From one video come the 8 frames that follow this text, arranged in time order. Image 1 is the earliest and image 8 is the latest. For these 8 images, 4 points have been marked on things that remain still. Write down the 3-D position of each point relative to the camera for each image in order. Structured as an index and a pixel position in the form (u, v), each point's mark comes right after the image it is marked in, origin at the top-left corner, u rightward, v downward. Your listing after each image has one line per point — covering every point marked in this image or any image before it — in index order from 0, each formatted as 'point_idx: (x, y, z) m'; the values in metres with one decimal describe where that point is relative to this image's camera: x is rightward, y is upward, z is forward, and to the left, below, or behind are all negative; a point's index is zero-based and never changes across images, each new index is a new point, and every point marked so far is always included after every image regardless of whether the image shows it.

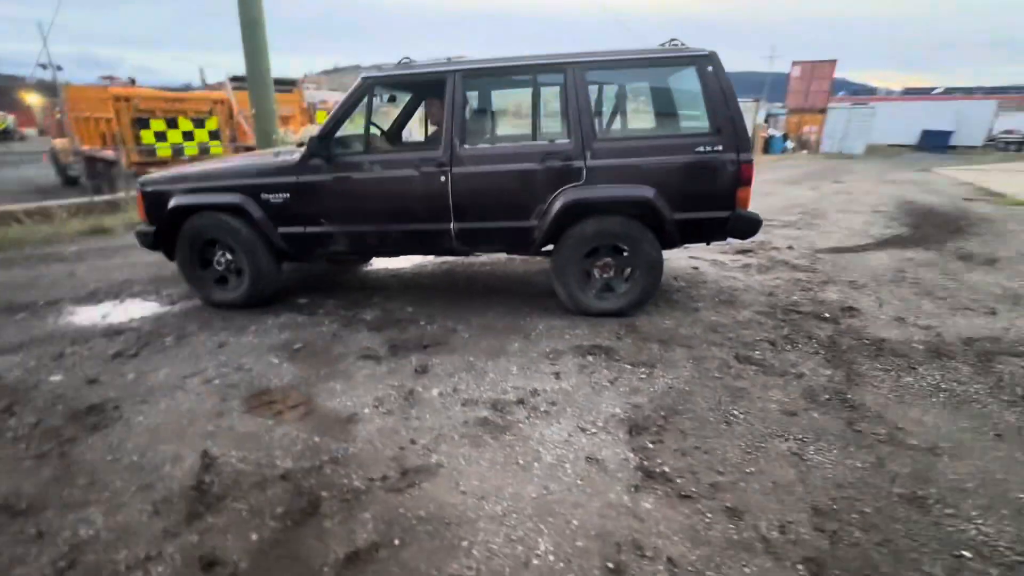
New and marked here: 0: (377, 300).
0: (-1.4, -0.1, +4.8) m
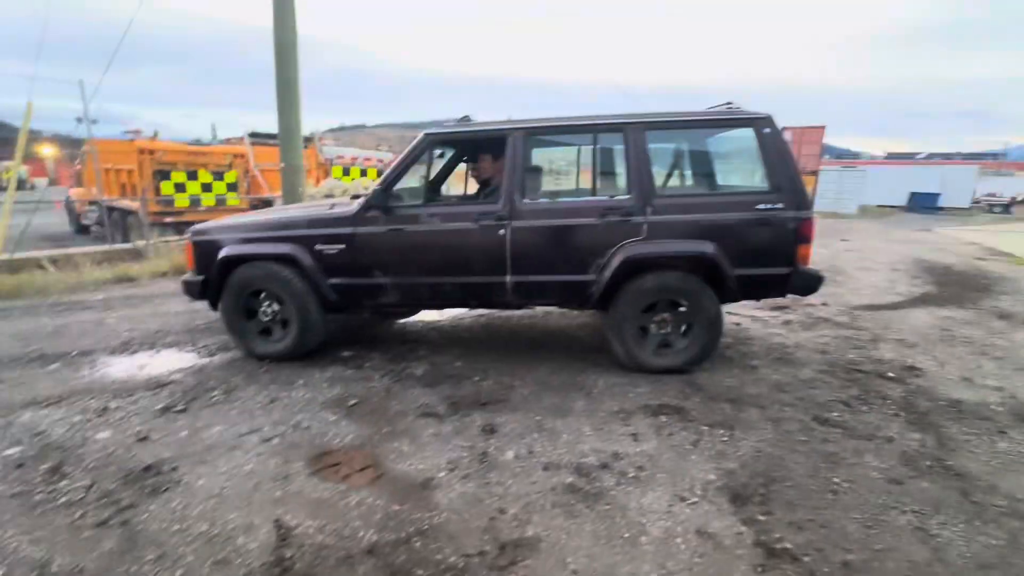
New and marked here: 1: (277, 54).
0: (-0.9, -0.7, +4.6) m
1: (-4.9, +4.8, +9.6) m
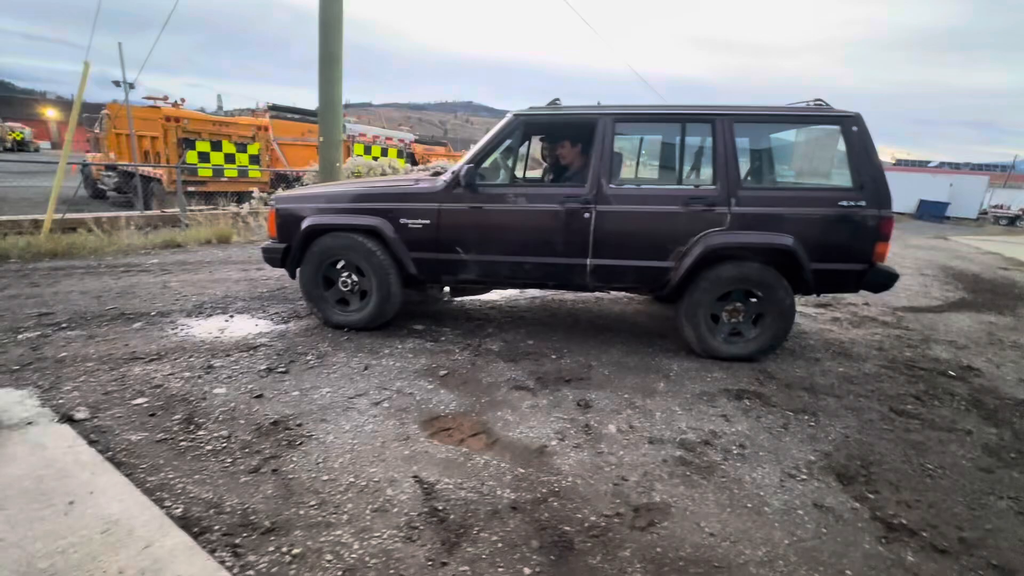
0: (-0.2, -0.4, +4.7) m
1: (-3.9, +5.4, +9.6) m
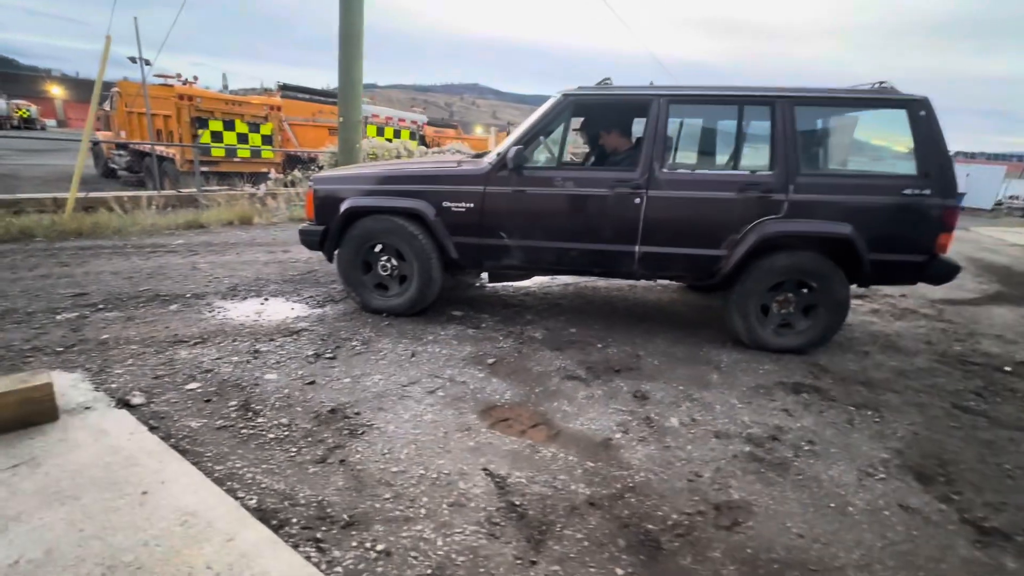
0: (+0.2, -0.3, +4.6) m
1: (-3.4, +5.7, +9.3) m
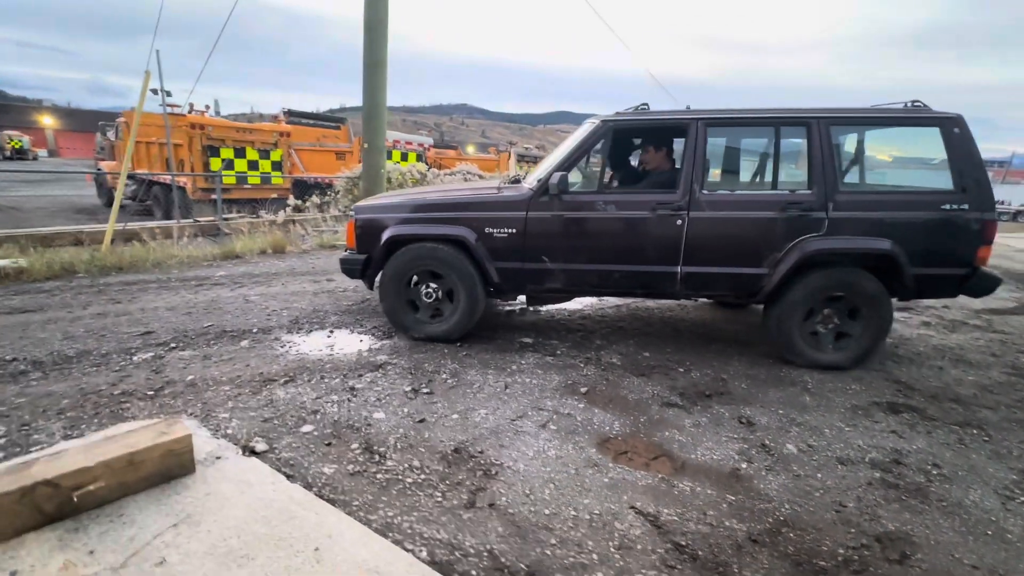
0: (+0.9, -0.6, +4.6) m
1: (-3.0, +5.2, +9.4) m
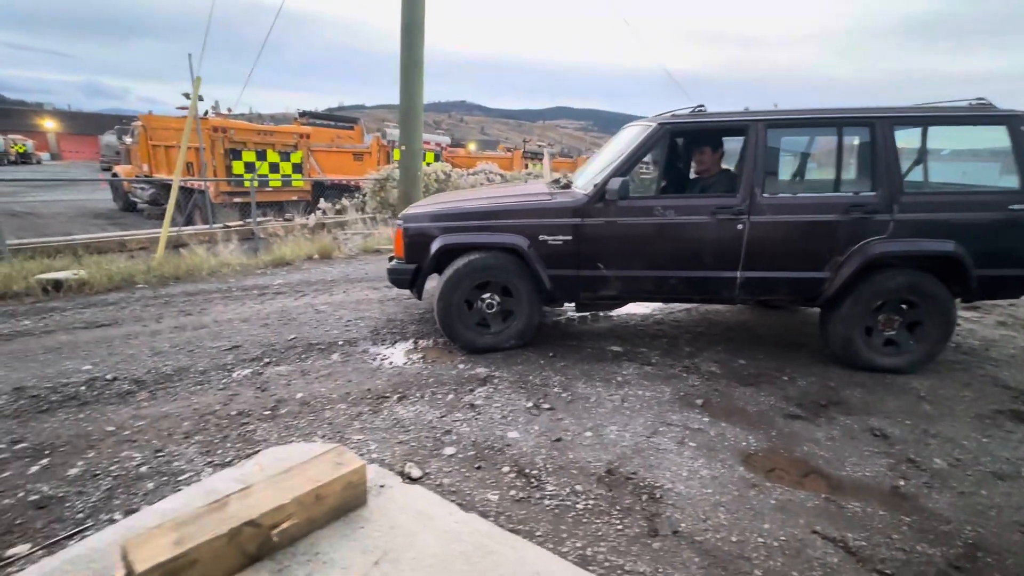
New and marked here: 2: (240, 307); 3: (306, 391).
0: (+1.8, -0.6, +4.5) m
1: (-2.2, +5.1, +9.3) m
2: (-3.2, -0.2, +5.4) m
3: (-1.5, -0.8, +3.5) m
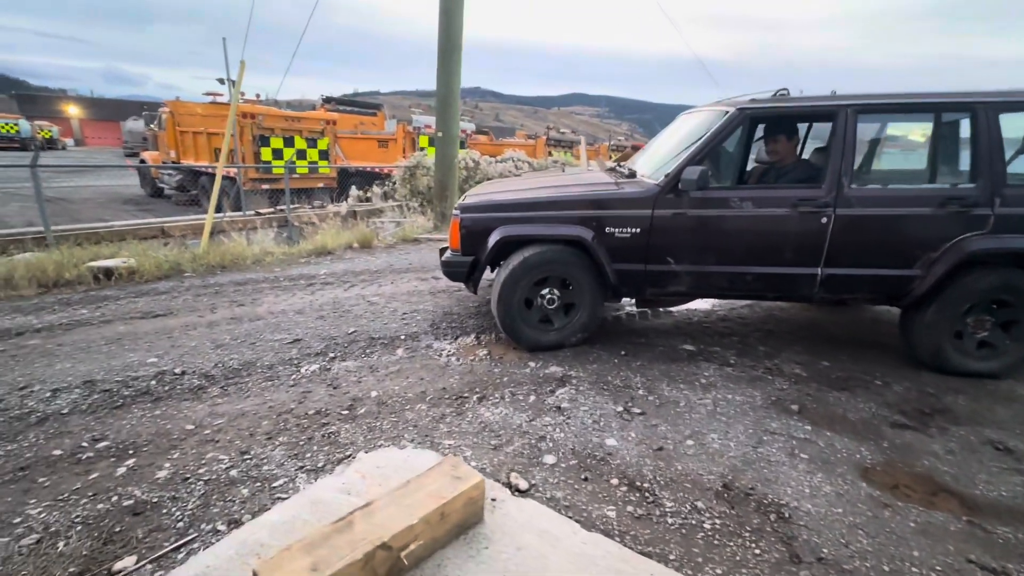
0: (+2.4, -0.6, +4.3) m
1: (-1.4, +5.3, +9.0) m
2: (-2.5, -0.1, +5.3) m
3: (-1.0, -0.7, +3.3) m
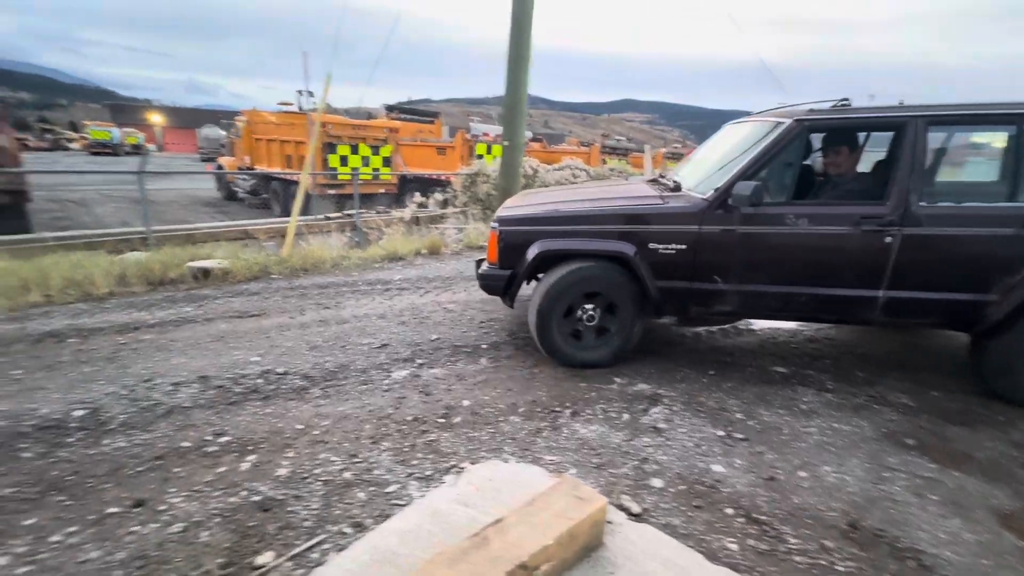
0: (+3.1, -0.8, +4.0) m
1: (0.0, +5.2, +9.2) m
2: (-1.7, -0.2, +5.4) m
3: (-0.3, -0.8, +3.4) m
